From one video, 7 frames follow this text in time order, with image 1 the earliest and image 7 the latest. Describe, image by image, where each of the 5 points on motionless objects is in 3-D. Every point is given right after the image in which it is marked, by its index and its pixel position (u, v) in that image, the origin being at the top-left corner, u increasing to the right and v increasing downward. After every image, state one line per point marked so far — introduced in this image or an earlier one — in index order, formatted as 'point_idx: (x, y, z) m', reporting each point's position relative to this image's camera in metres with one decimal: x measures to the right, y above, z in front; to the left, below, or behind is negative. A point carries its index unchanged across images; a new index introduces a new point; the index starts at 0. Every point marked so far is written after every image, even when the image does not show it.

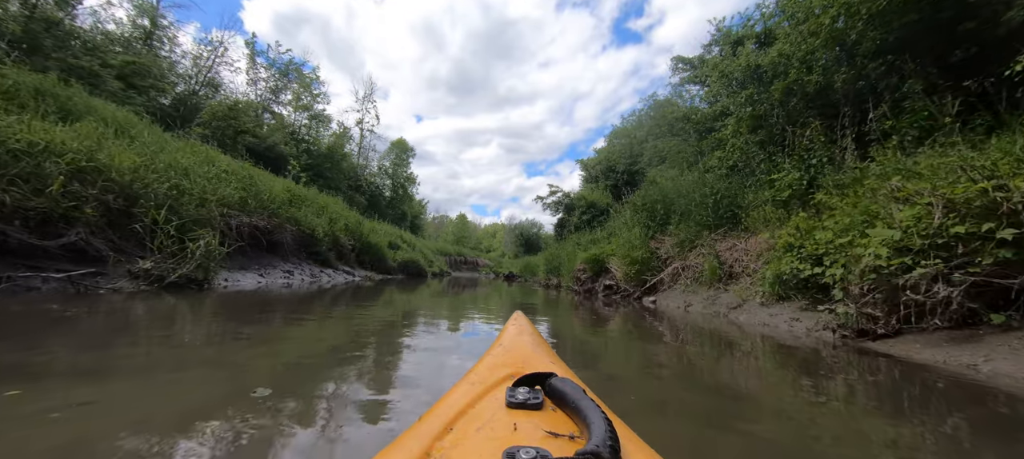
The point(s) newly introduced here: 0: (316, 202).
0: (-5.4, +0.8, +10.8) m
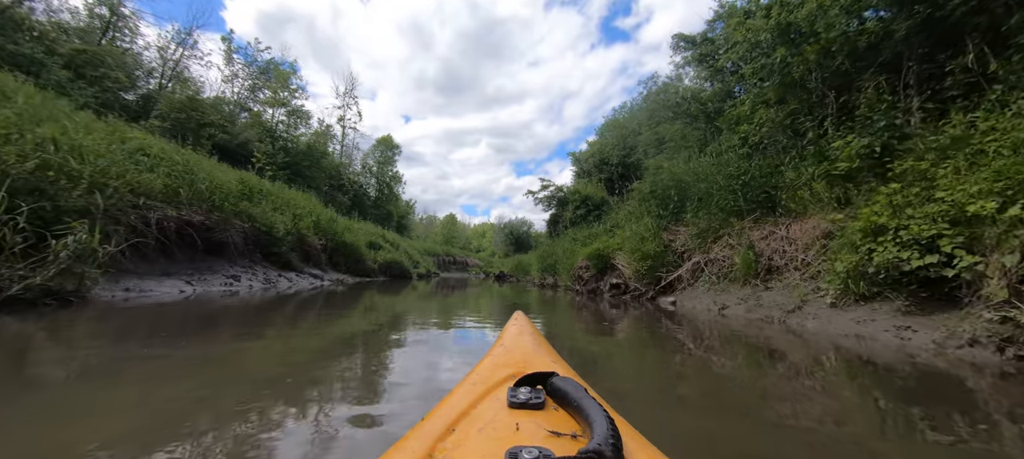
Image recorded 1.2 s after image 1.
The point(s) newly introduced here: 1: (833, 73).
0: (-5.6, +0.8, +9.5) m
1: (+4.6, +2.2, +5.6) m
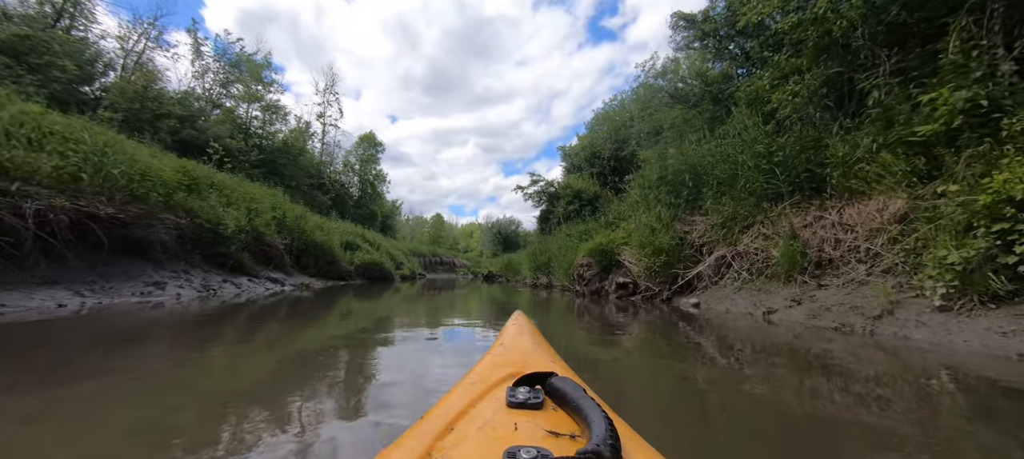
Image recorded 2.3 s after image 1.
0: (-5.8, +0.8, +8.2) m
1: (+4.4, +2.4, +4.6) m
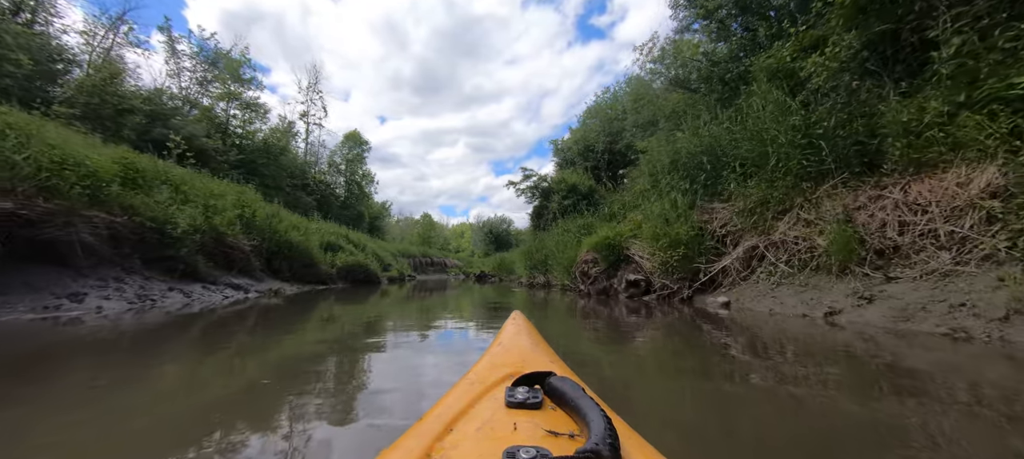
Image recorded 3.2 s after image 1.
0: (-5.9, +0.8, +7.3) m
1: (+4.3, +2.6, +3.9) m
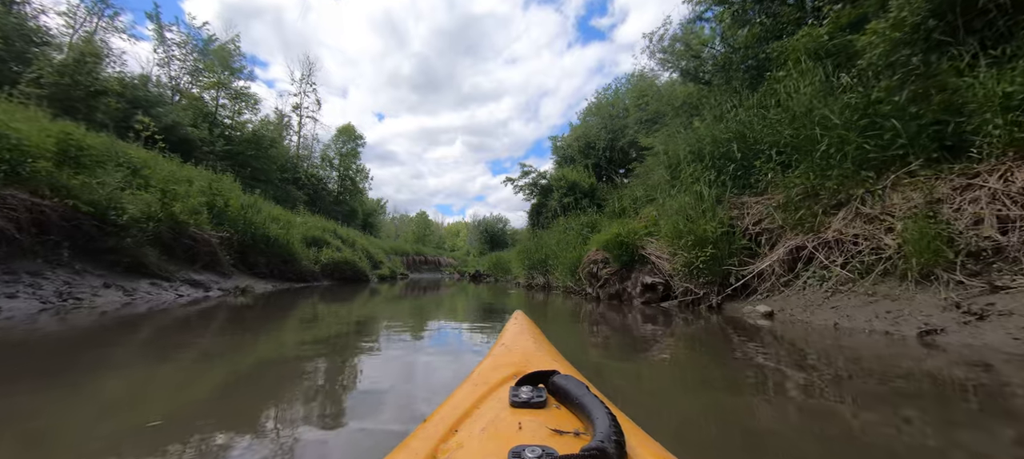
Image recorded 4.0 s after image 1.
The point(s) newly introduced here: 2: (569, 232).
0: (-5.9, +1.0, +6.5) m
1: (+4.4, +2.6, +3.2) m
2: (+1.4, -0.1, +9.4) m
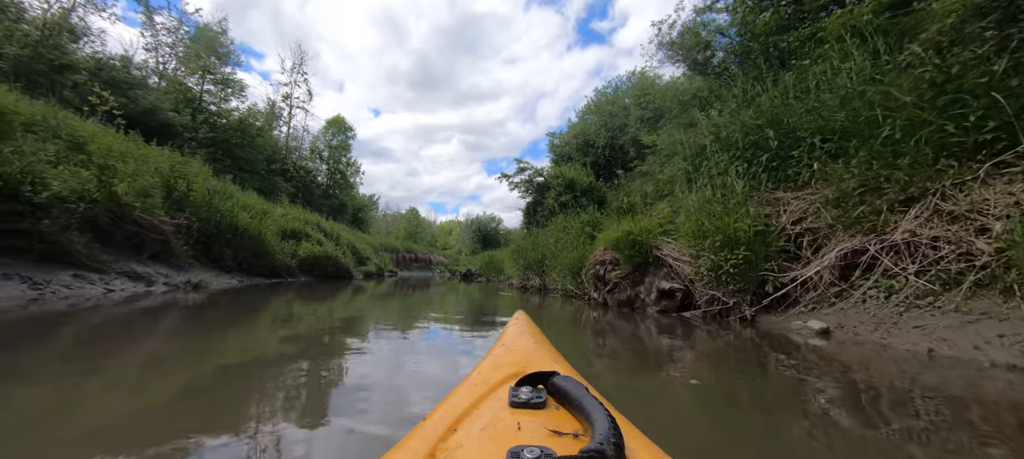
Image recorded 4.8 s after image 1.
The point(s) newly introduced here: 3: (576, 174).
0: (-6.0, +1.2, +5.7) m
1: (+4.5, +2.6, +2.6) m
2: (+1.3, 0.0, +8.7) m
3: (+2.6, +2.2, +15.4) m
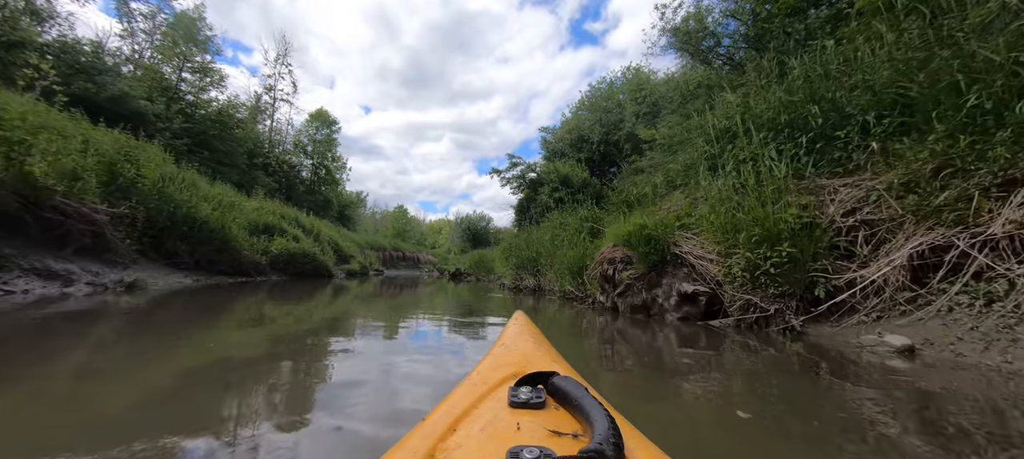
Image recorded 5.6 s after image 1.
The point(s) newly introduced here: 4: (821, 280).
0: (-6.0, +1.4, +4.8) m
1: (+4.5, +2.6, +2.0) m
2: (+1.1, +0.1, +8.0) m
3: (+2.3, +2.3, +14.7) m
4: (+2.4, -0.4, +3.1) m
